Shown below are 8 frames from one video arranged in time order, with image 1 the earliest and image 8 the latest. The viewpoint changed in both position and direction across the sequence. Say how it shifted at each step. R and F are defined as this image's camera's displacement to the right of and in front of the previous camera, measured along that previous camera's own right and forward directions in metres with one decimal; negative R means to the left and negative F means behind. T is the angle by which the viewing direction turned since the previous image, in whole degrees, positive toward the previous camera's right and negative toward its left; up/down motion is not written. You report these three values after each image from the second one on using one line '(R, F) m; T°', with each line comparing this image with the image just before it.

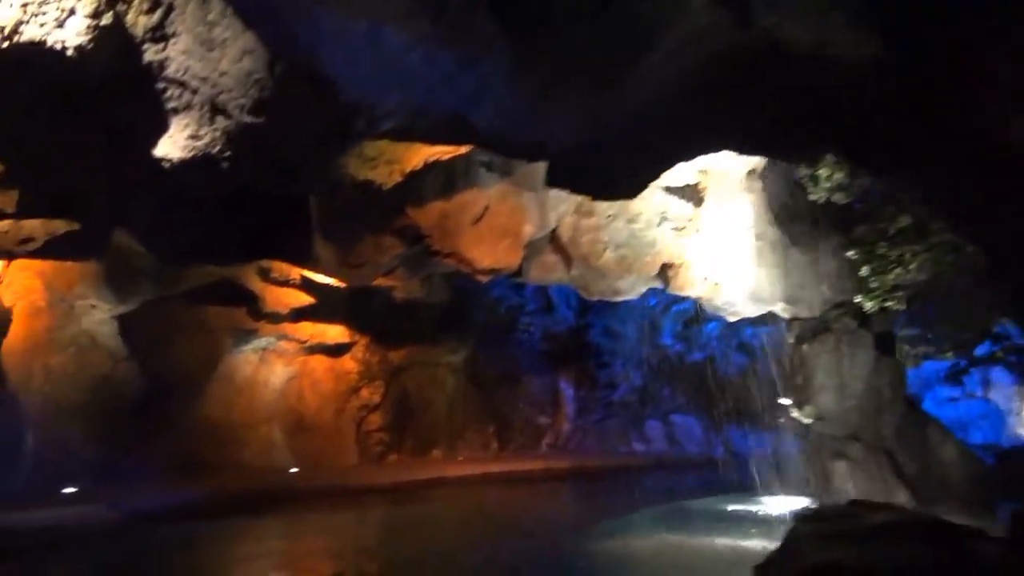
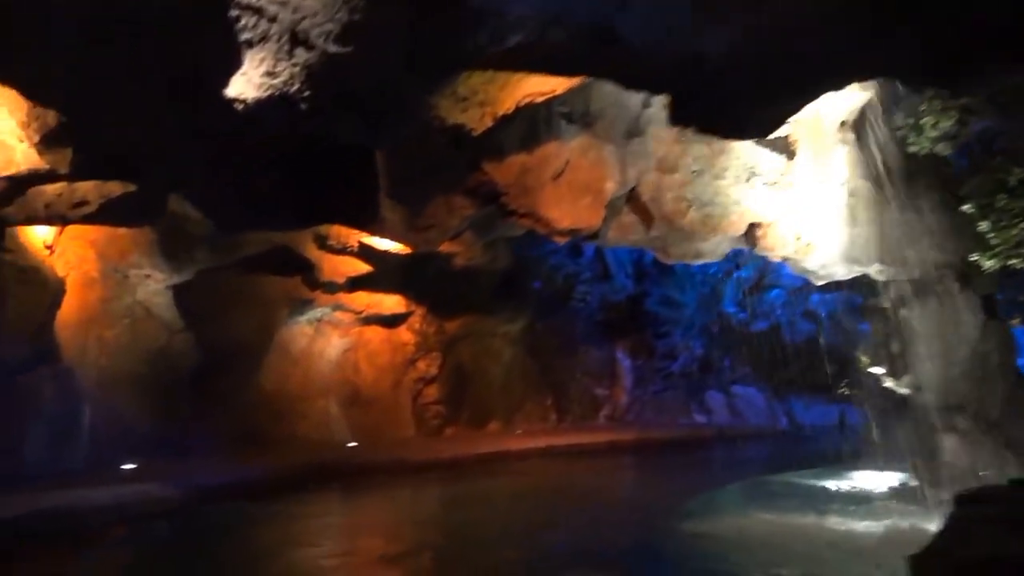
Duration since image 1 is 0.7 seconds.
(-0.5, +0.6) m; -2°
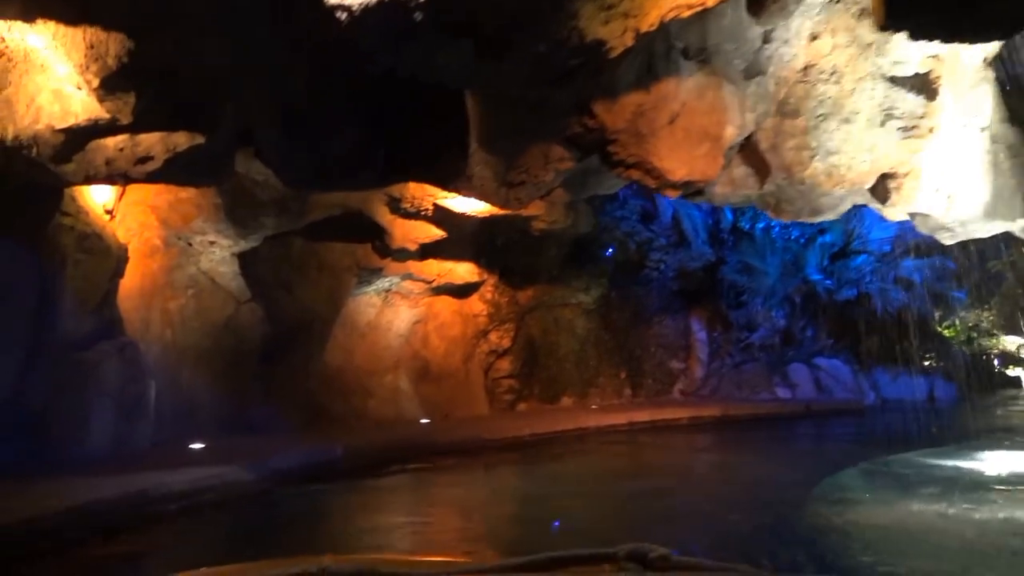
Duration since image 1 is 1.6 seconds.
(-0.5, +0.9) m; -3°
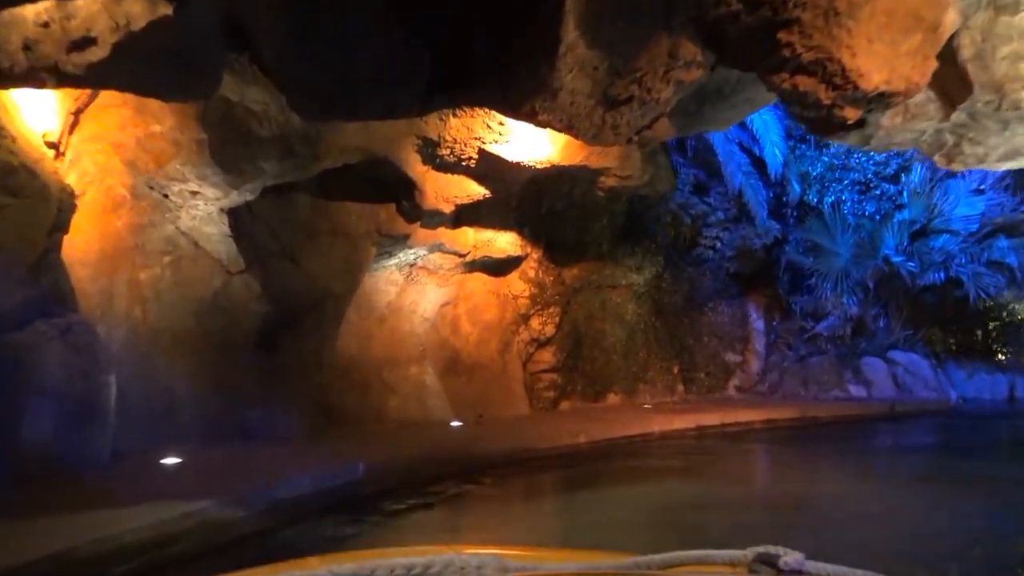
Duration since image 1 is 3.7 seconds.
(-0.7, +2.4) m; 0°
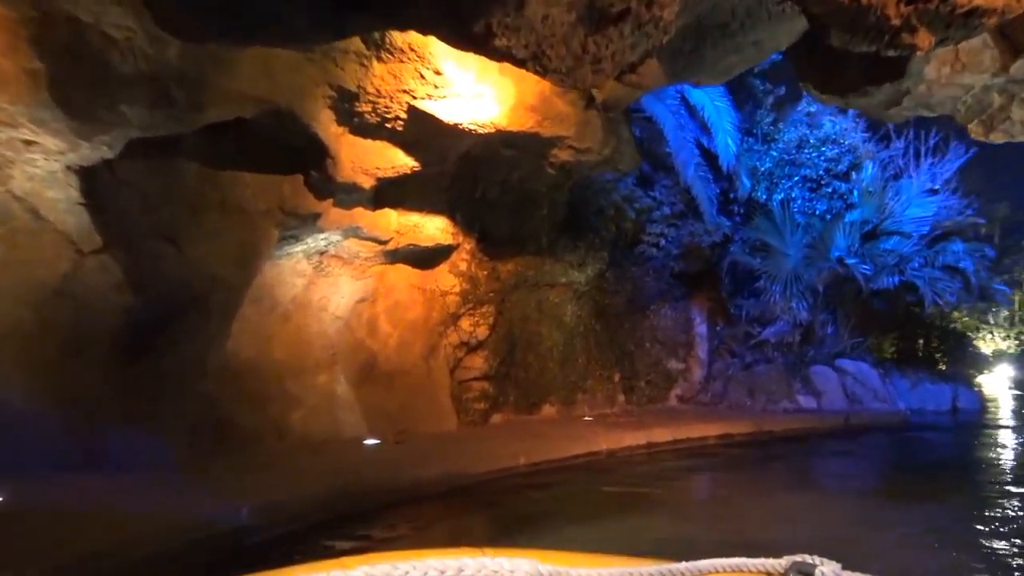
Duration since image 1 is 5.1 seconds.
(-0.1, +1.6) m; +5°
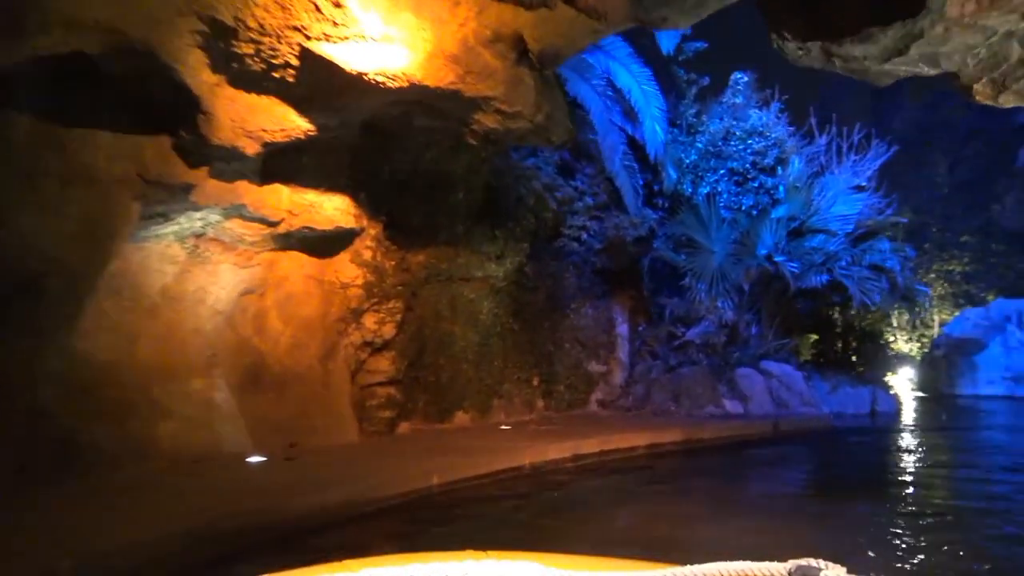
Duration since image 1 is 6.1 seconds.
(-0.1, +1.2) m; +6°
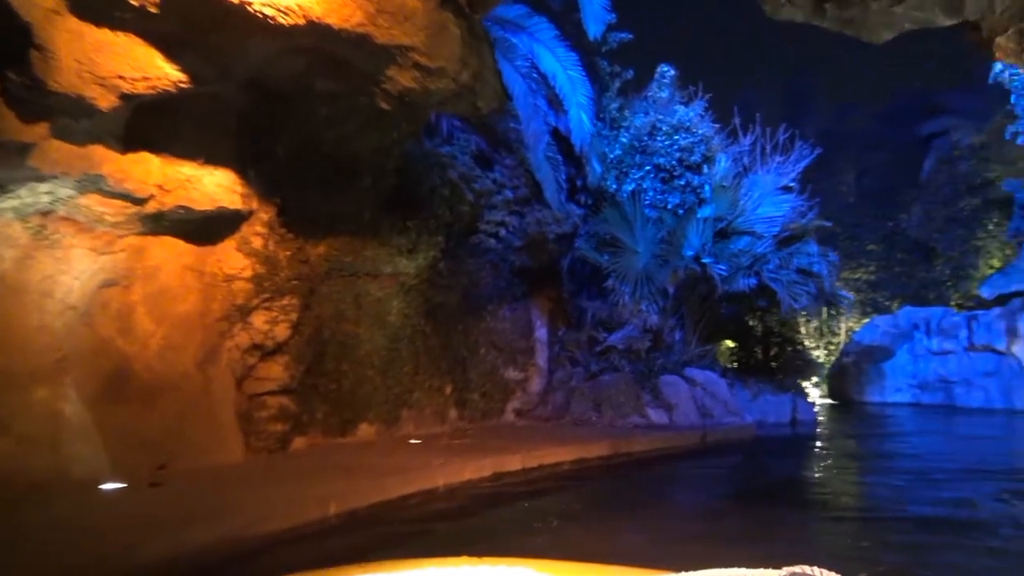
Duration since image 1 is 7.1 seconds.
(-0.1, +1.1) m; +6°
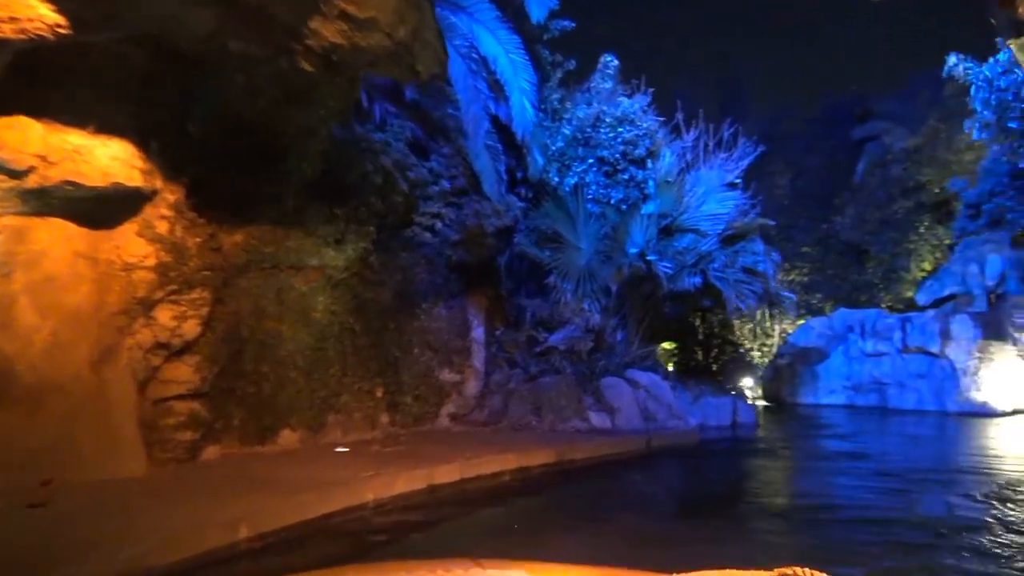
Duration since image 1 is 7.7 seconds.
(-0.1, +0.7) m; +4°
